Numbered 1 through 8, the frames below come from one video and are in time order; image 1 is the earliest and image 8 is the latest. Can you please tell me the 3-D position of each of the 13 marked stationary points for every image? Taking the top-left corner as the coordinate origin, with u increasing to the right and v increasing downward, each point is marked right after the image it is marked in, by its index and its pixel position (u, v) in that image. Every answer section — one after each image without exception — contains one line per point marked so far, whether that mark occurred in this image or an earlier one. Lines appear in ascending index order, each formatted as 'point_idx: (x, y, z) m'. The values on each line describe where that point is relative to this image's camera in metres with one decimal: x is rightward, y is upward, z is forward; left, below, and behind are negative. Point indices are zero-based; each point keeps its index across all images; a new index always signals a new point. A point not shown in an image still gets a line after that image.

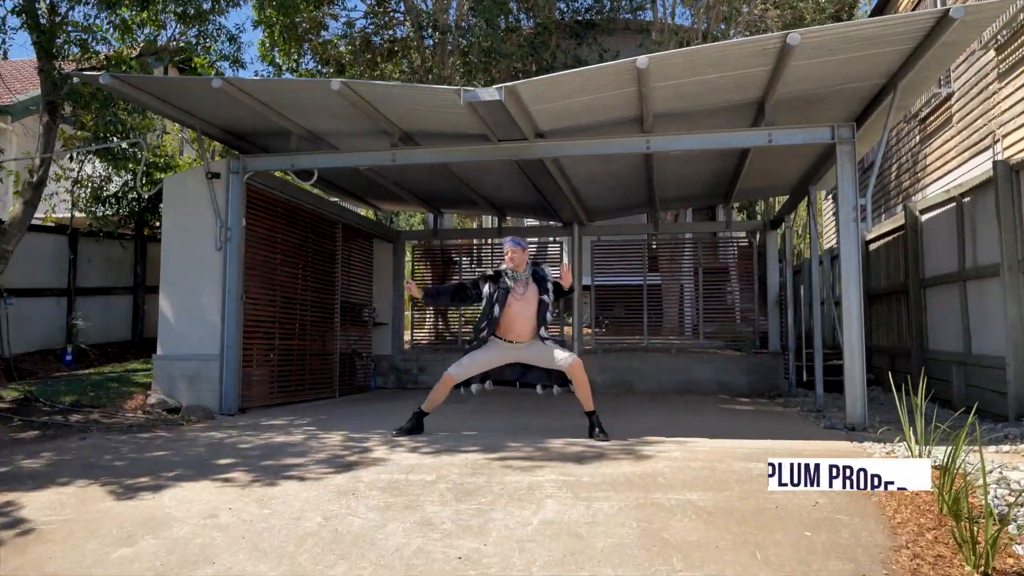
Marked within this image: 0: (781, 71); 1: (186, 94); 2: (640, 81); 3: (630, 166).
0: (+1.9, +1.5, +5.5) m
1: (-2.6, +1.6, +6.1) m
2: (+0.9, +1.5, +5.5) m
3: (+1.2, +1.3, +7.7) m
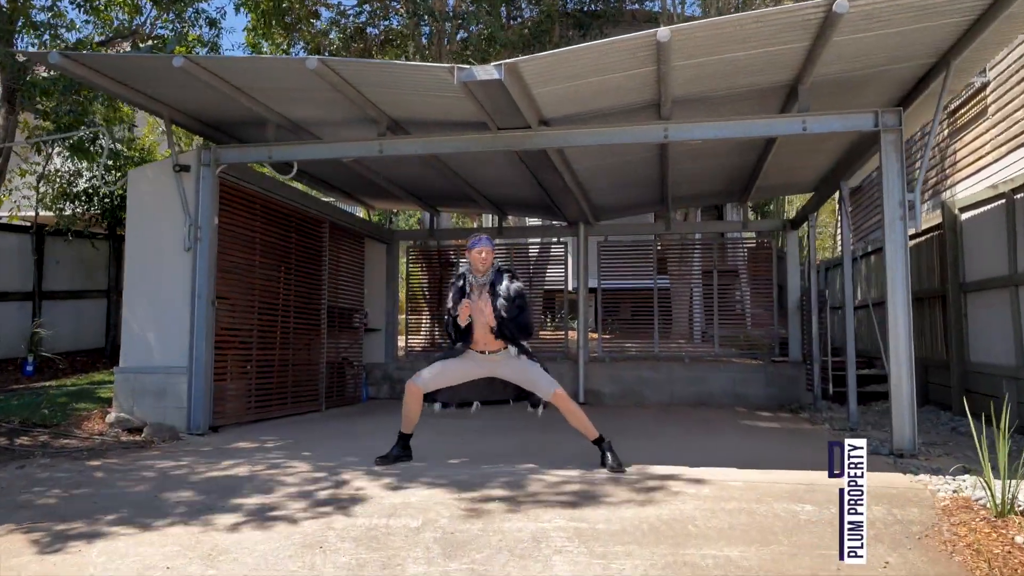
0: (+1.9, +1.5, +4.8) m
1: (-2.6, +1.5, +5.4) m
2: (+0.9, +1.4, +4.8) m
3: (+1.2, +1.2, +7.0) m
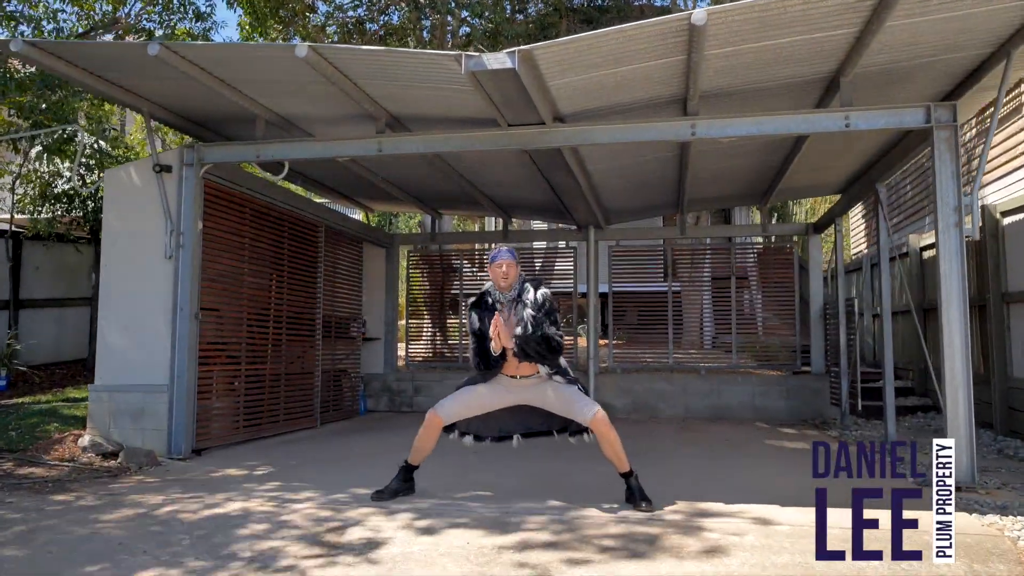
0: (+2.0, +1.4, +4.3) m
1: (-2.5, +1.4, +4.9) m
2: (+1.0, +1.4, +4.3) m
3: (+1.3, +1.1, +6.5) m
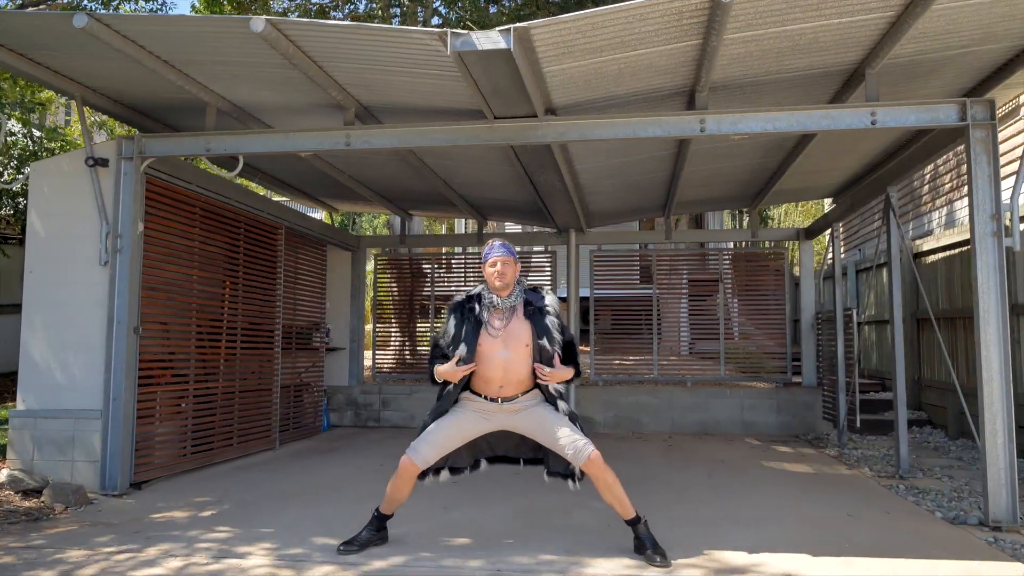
0: (+2.0, +1.3, +3.8) m
1: (-2.6, +1.4, +4.2) m
2: (+1.0, +1.3, +3.8) m
3: (+1.1, +1.0, +6.0) m
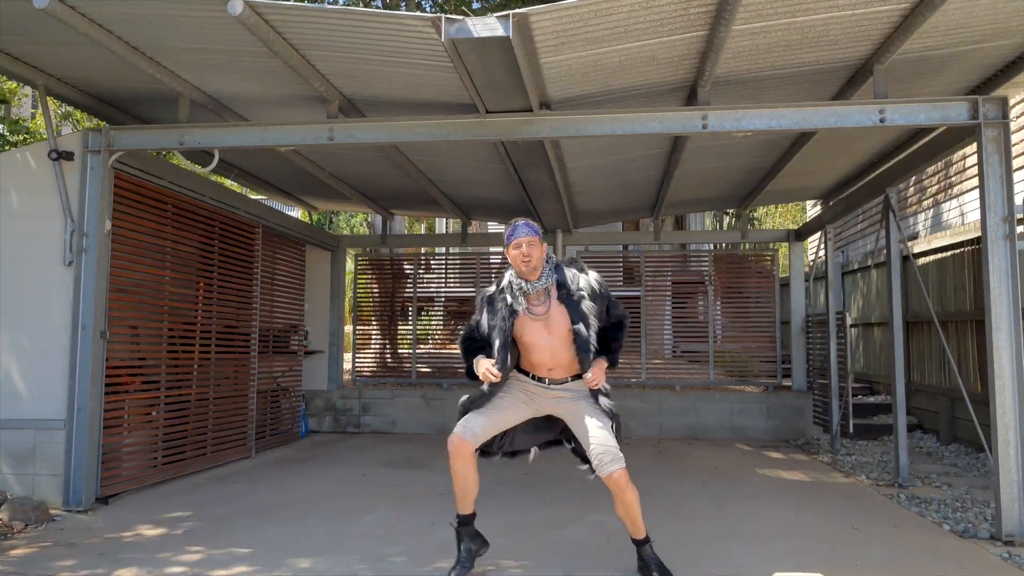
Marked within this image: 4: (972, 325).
0: (+2.0, +1.3, +3.6) m
1: (-2.6, +1.4, +3.9) m
2: (+1.0, +1.3, +3.6) m
3: (+1.0, +1.0, +5.8) m
4: (+4.2, -0.3, +7.0) m
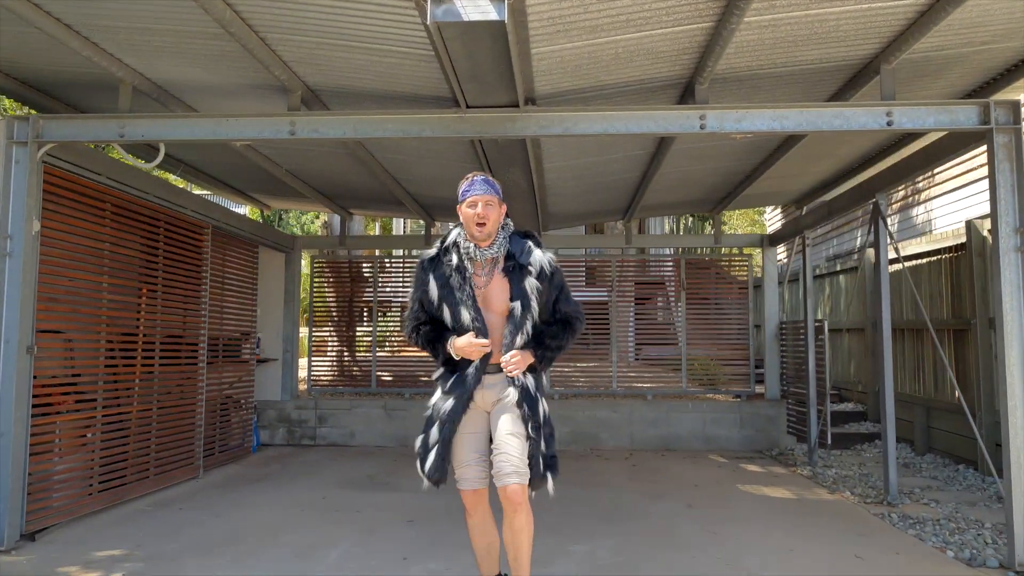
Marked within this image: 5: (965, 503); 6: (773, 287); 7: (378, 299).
0: (+1.9, +1.2, +3.4) m
1: (-2.7, +1.3, +3.4) m
2: (+0.9, +1.2, +3.3) m
3: (+0.9, +1.0, +5.5) m
4: (+3.9, -0.4, +6.8) m
5: (+3.2, -1.5, +5.3) m
6: (+2.8, 0.0, +8.2) m
7: (-1.5, -0.1, +8.7) m
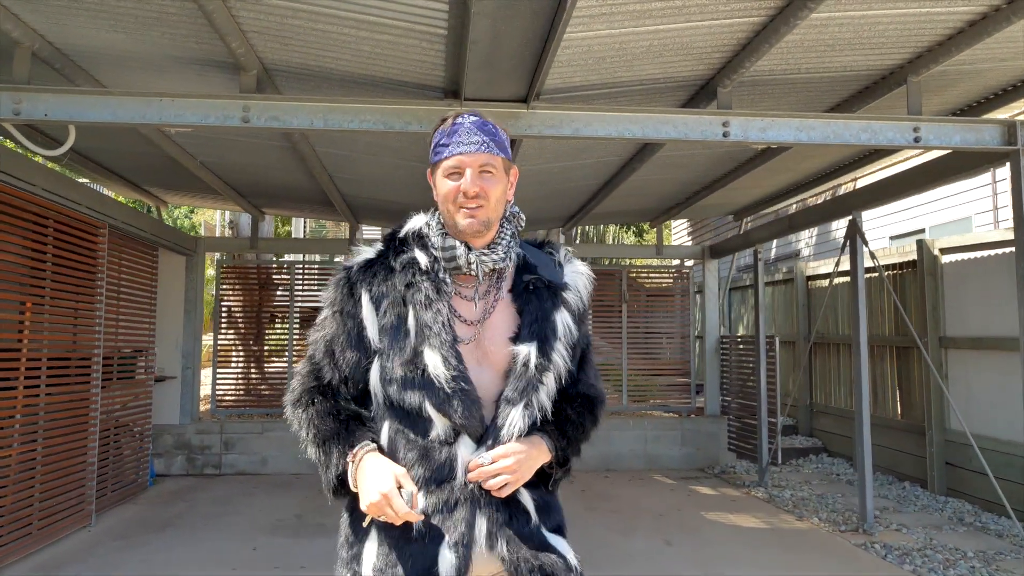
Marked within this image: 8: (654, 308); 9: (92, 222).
0: (+2.0, +1.1, +3.1) m
1: (-2.5, +1.2, +2.4) m
2: (+1.0, +1.1, +2.8) m
3: (+0.6, +0.8, +5.1) m
4: (+3.4, -0.6, +6.9) m
5: (+2.9, -1.7, +5.2) m
6: (+2.1, -0.1, +8.0) m
7: (-2.2, -0.2, +7.8) m
8: (+1.5, -0.2, +8.2) m
9: (-2.9, +0.4, +5.2) m
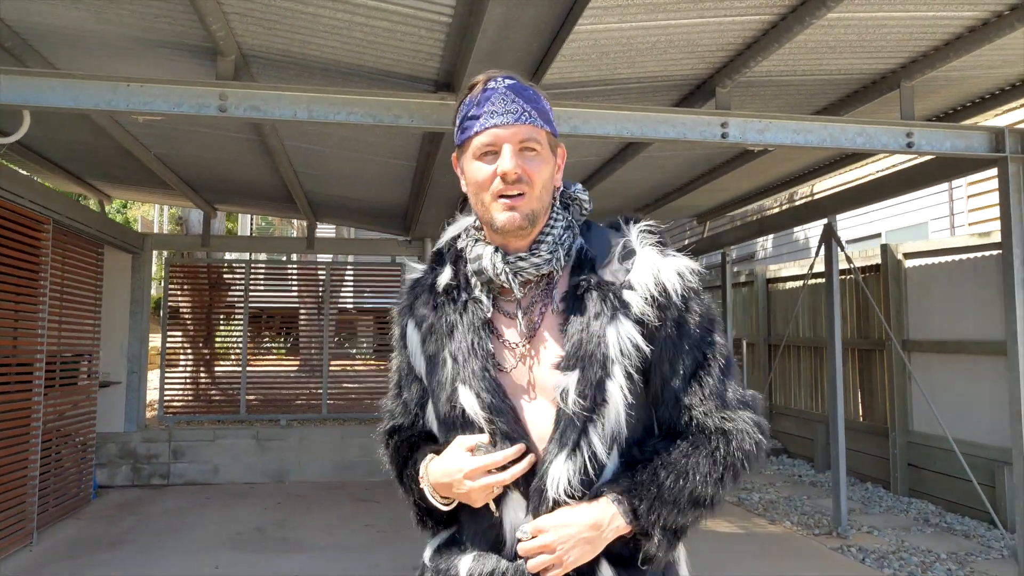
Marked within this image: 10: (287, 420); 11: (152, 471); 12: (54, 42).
0: (+2.0, +1.1, +3.1) m
1: (-2.5, +1.2, +2.1) m
2: (+1.1, +1.0, +2.8) m
3: (+0.5, +0.8, +4.9) m
4: (+3.1, -0.6, +7.0) m
5: (+2.7, -1.7, +5.3) m
6: (+1.7, -0.2, +8.0) m
7: (-2.6, -0.2, +7.5) m
8: (+1.2, -0.2, +8.1) m
9: (-3.0, +0.4, +4.8) m
10: (-2.2, -1.3, +7.4) m
11: (-3.1, -1.6, +6.7) m
12: (-2.0, +1.1, +3.3) m
